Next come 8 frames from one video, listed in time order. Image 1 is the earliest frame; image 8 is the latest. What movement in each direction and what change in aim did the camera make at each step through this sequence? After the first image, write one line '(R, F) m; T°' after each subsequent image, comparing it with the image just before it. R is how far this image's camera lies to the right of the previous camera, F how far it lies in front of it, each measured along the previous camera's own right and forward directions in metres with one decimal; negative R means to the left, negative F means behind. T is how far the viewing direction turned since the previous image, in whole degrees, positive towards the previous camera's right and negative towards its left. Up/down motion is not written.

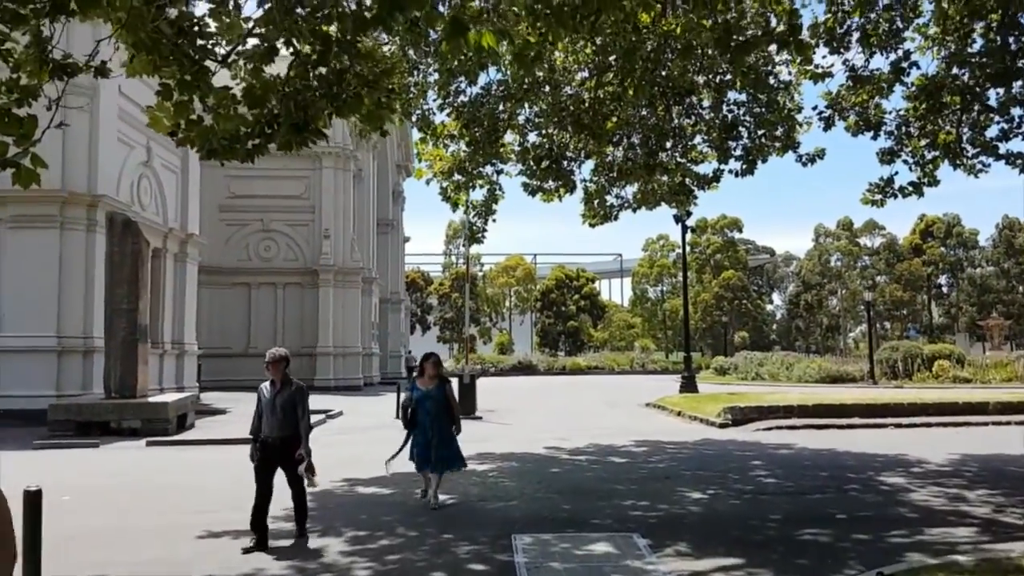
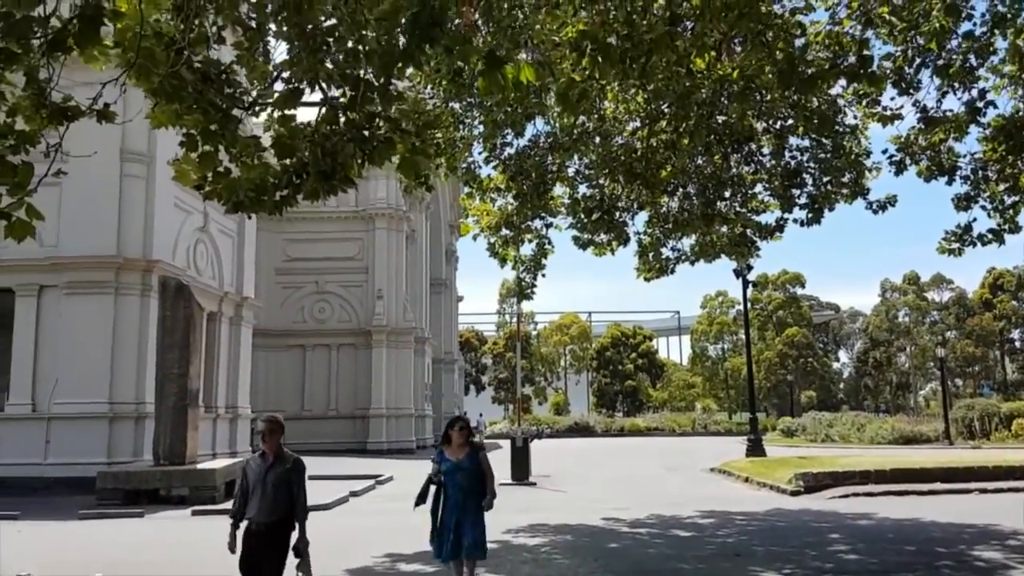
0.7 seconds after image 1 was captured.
(+0.1, +0.6) m; -4°
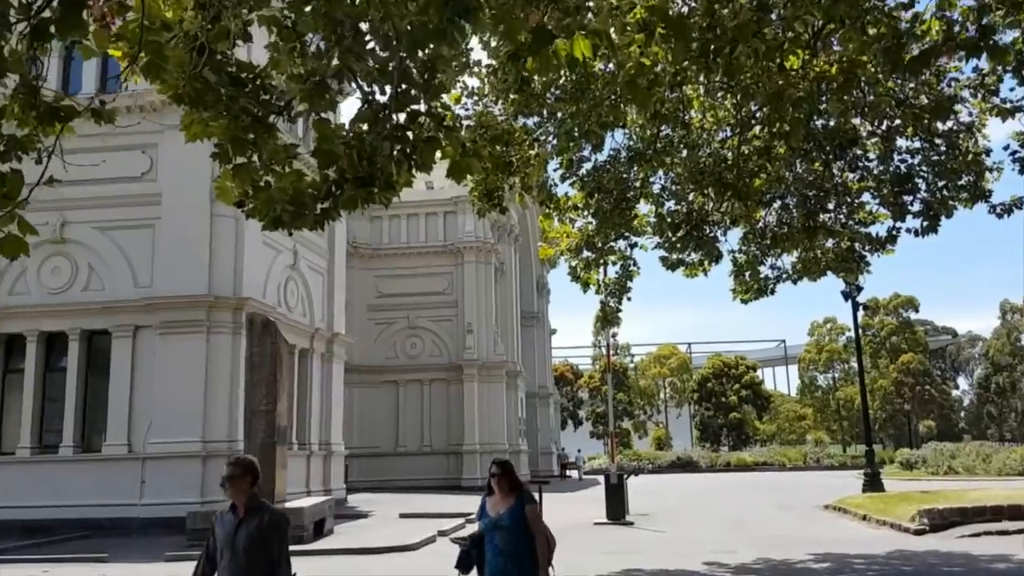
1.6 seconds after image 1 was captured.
(+0.2, +0.7) m; -6°
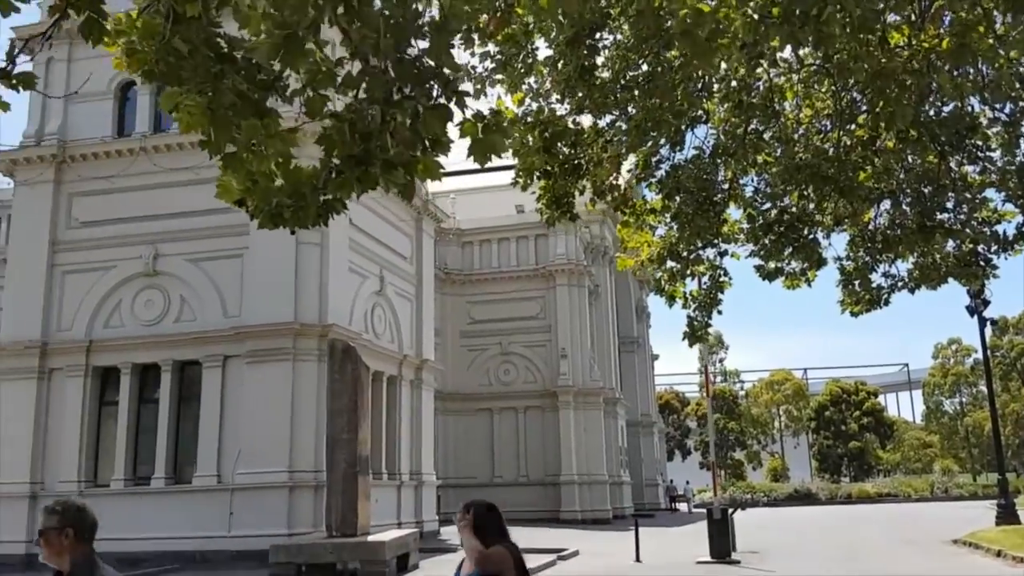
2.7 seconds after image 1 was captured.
(+0.3, +0.9) m; -7°
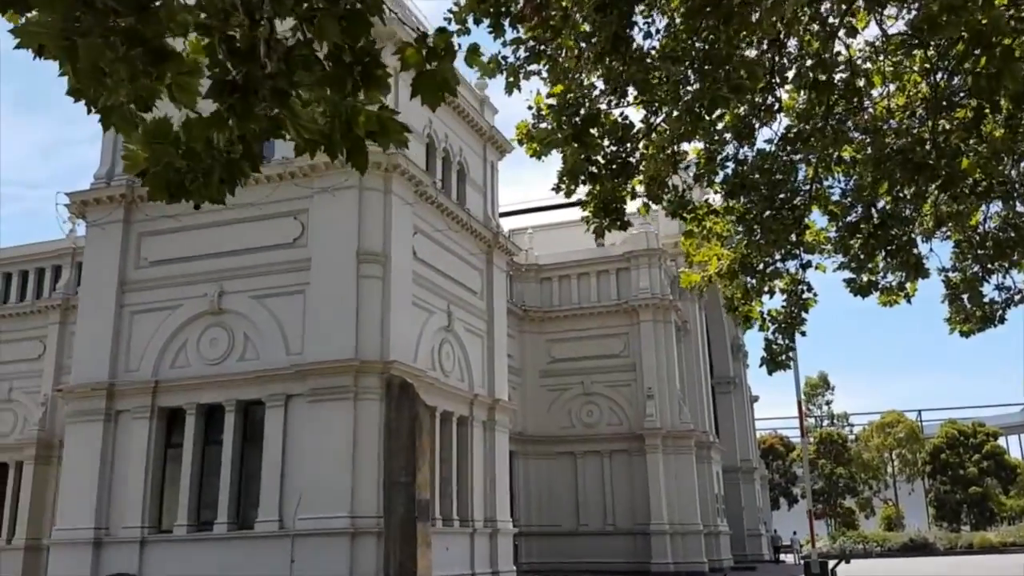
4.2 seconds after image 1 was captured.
(+0.5, +1.2) m; -6°
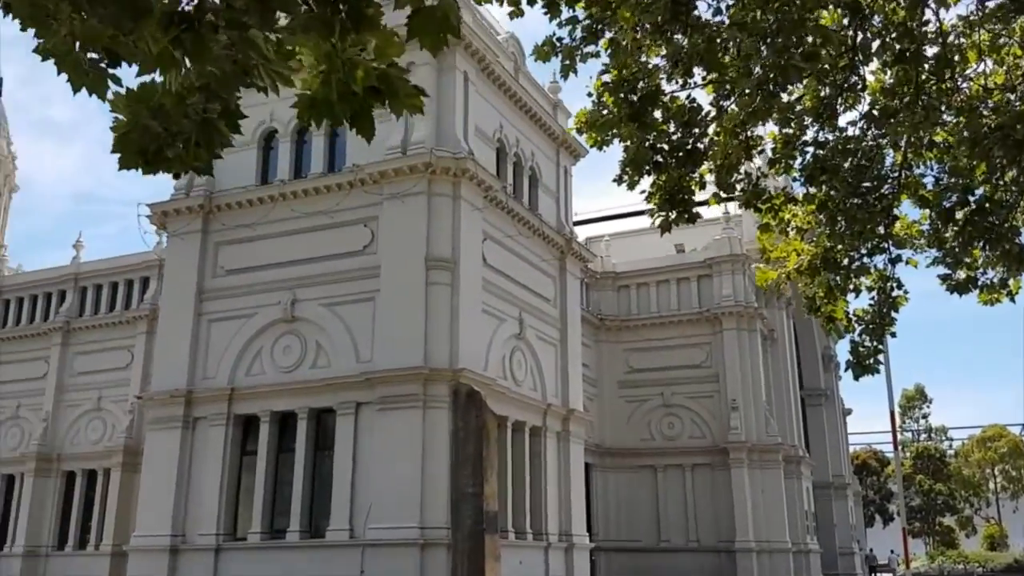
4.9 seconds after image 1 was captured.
(+0.2, +0.5) m; -5°
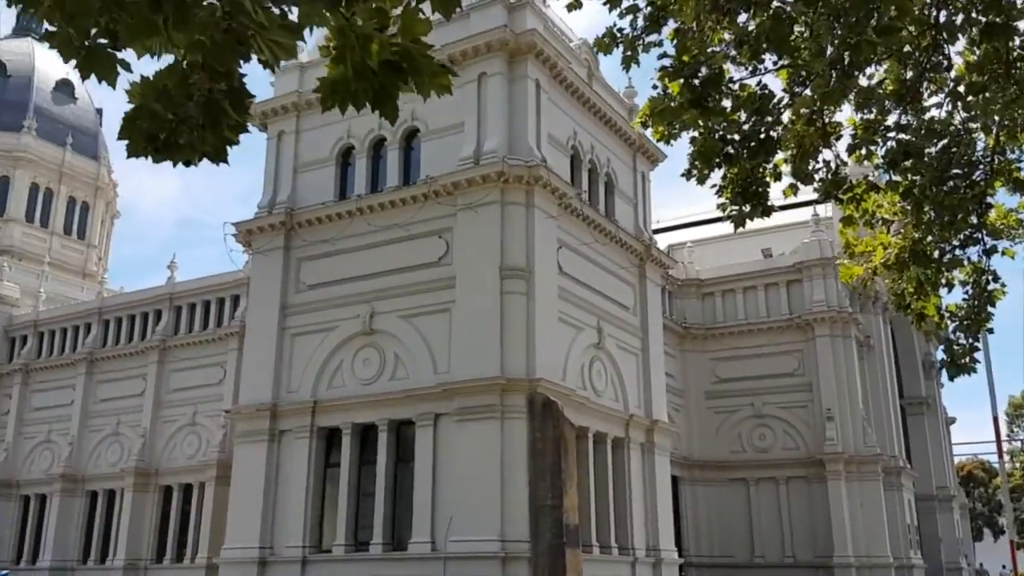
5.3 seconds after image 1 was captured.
(+0.2, +0.3) m; -6°
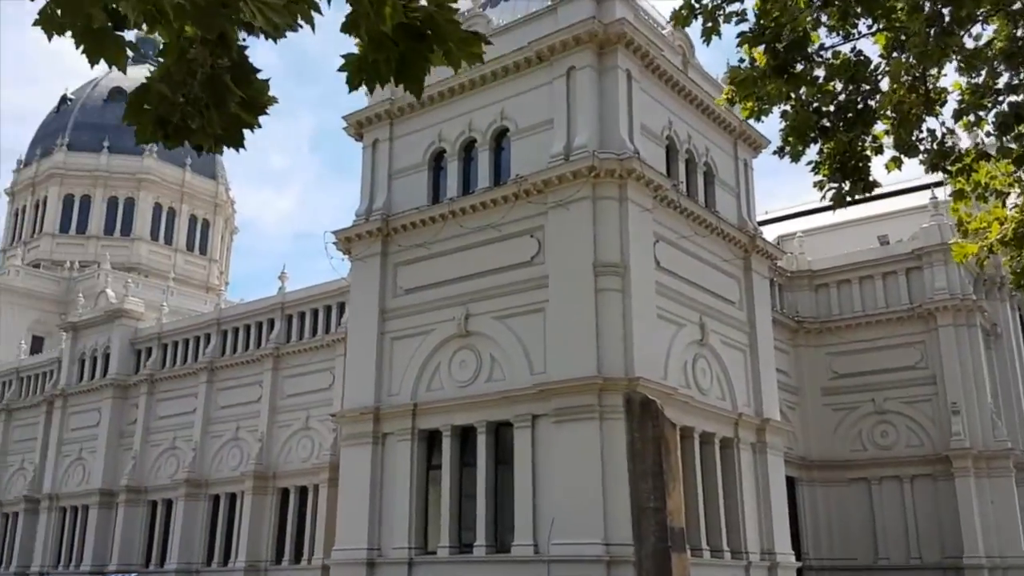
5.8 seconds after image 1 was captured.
(+0.3, +0.3) m; -7°
